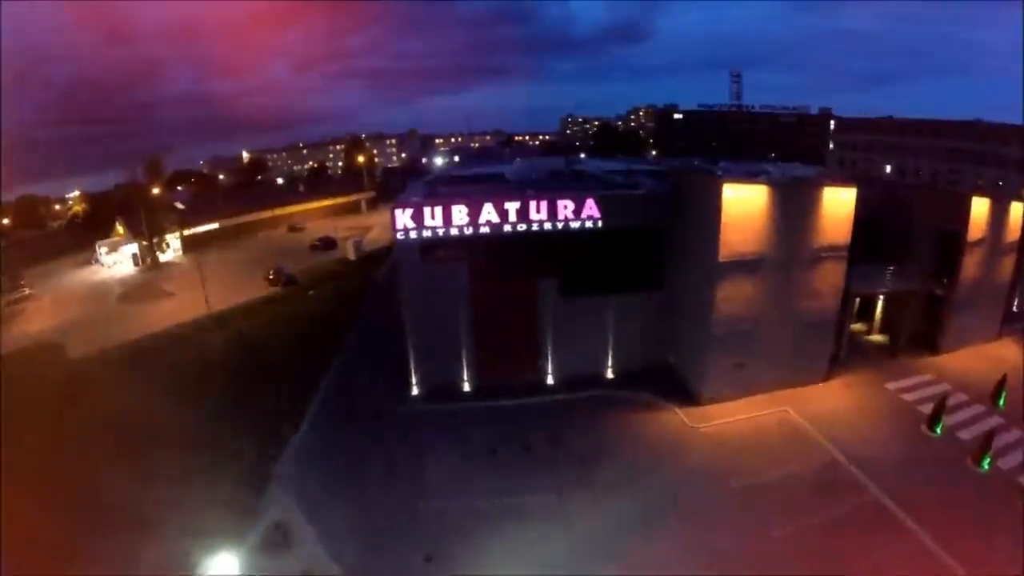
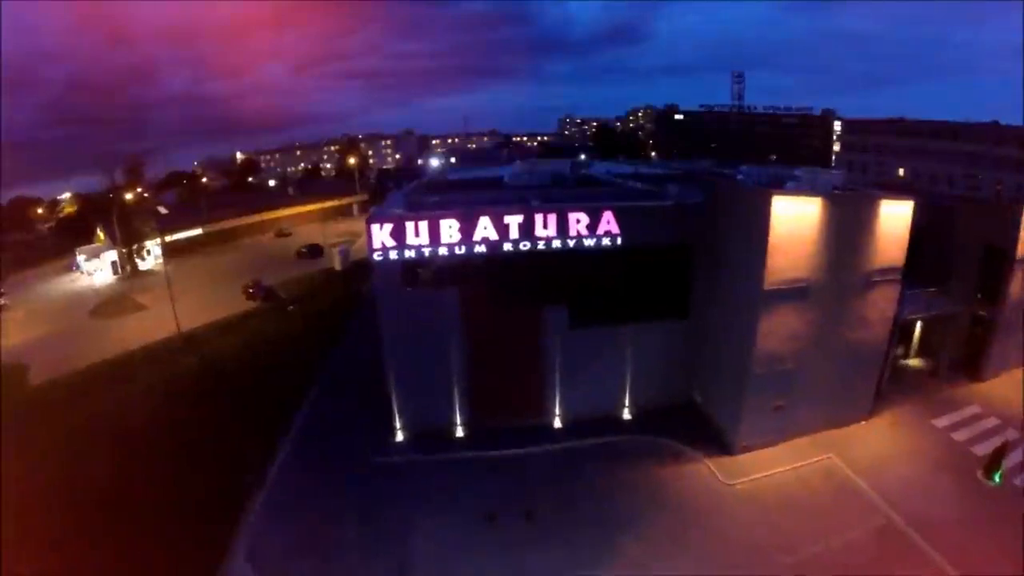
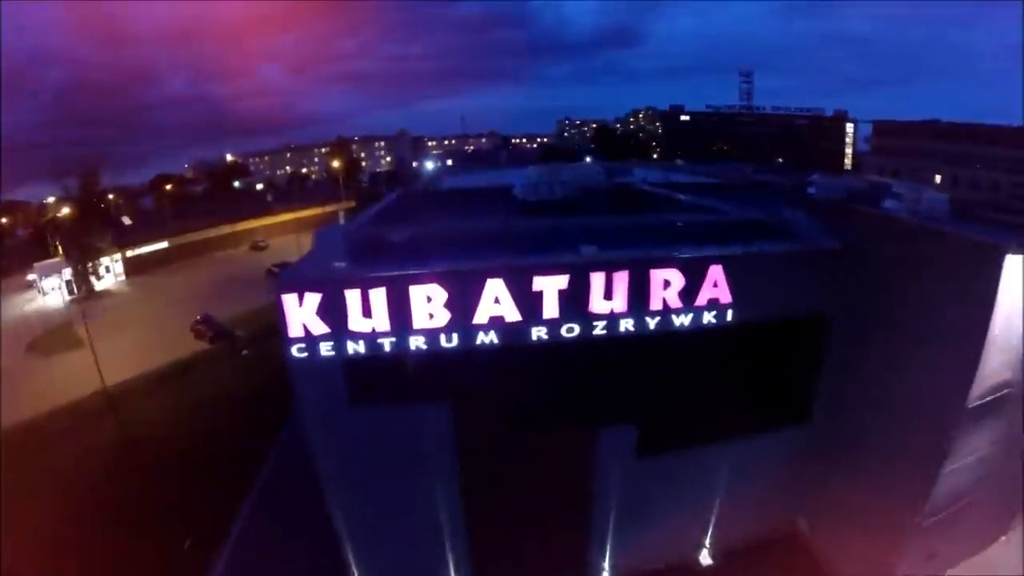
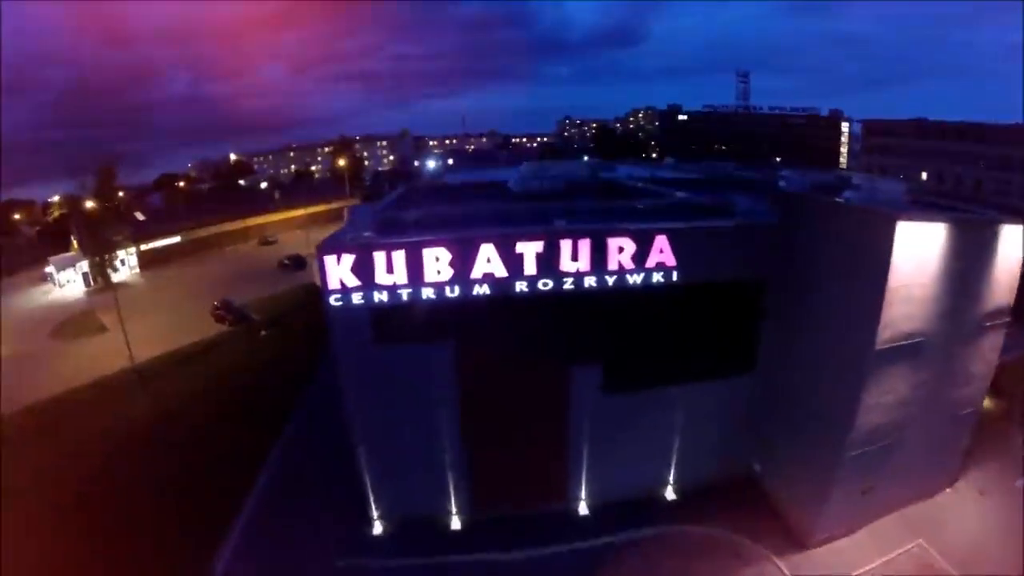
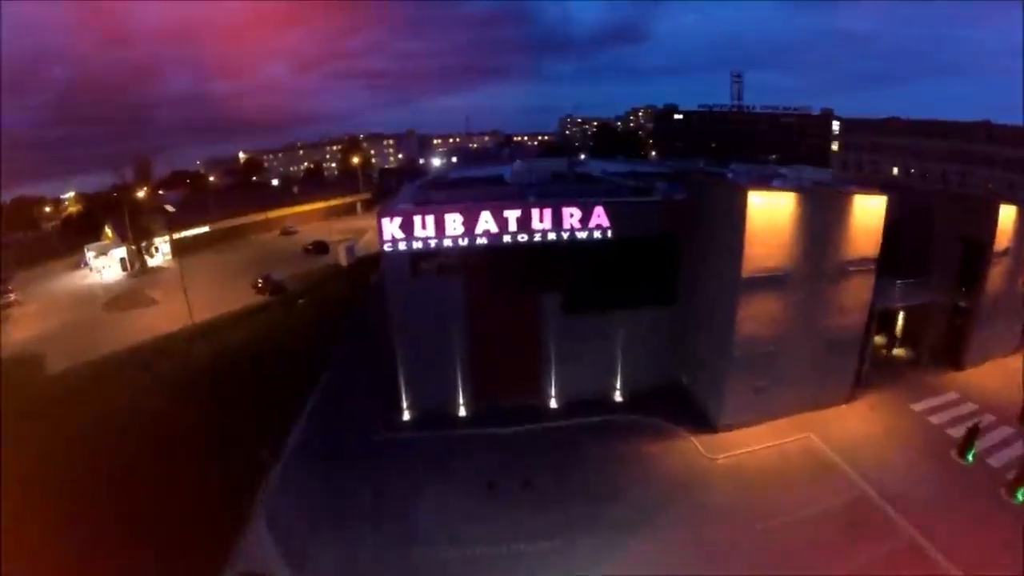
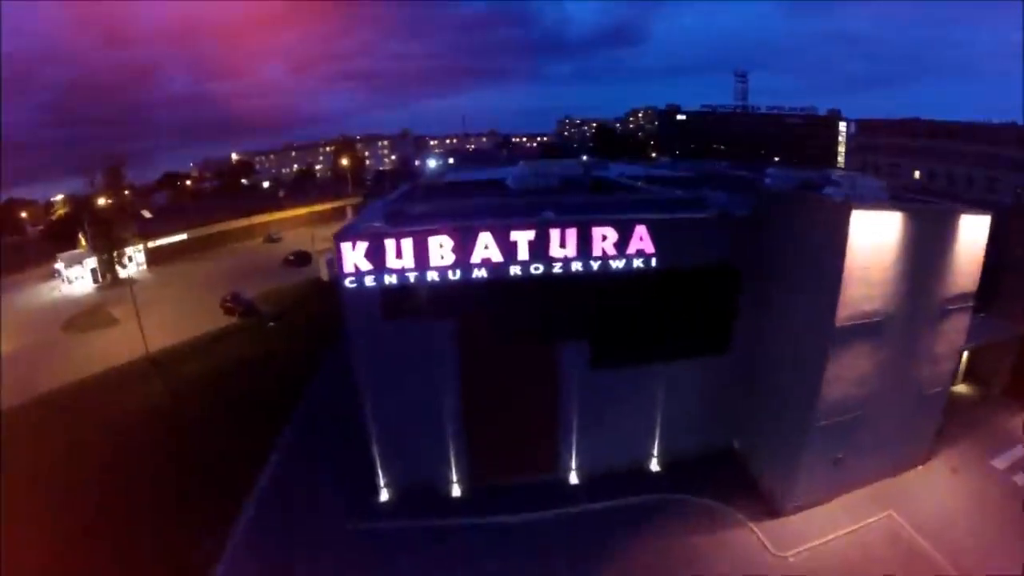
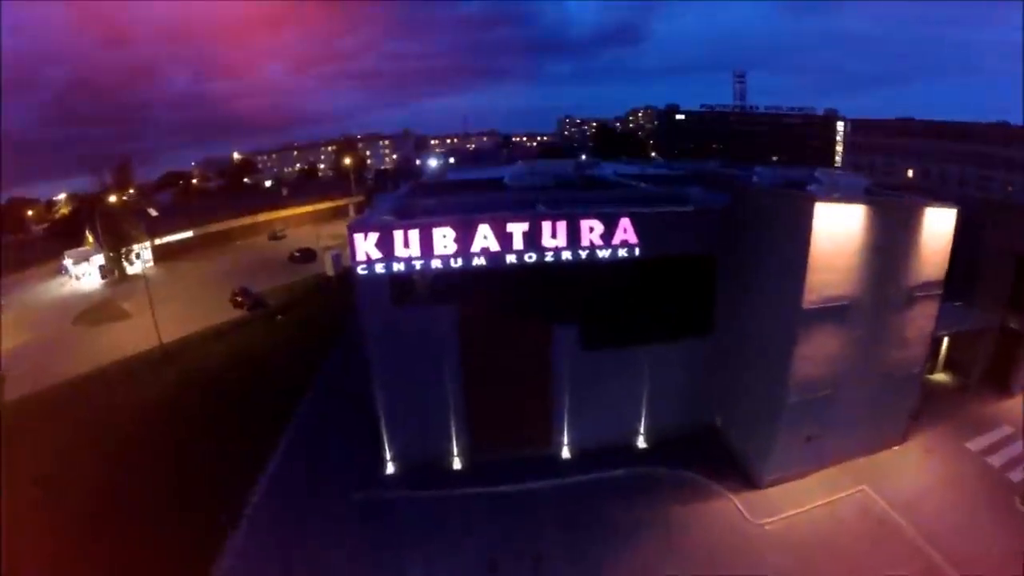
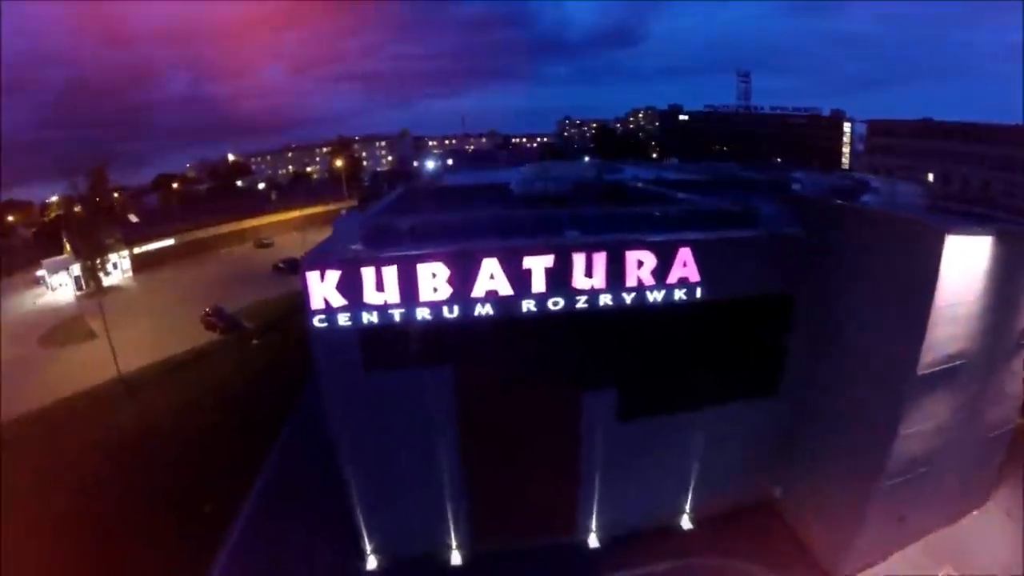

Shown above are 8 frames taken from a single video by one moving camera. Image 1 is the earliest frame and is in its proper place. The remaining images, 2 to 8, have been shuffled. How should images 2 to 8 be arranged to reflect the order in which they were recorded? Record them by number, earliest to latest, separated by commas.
5, 2, 7, 6, 4, 8, 3
